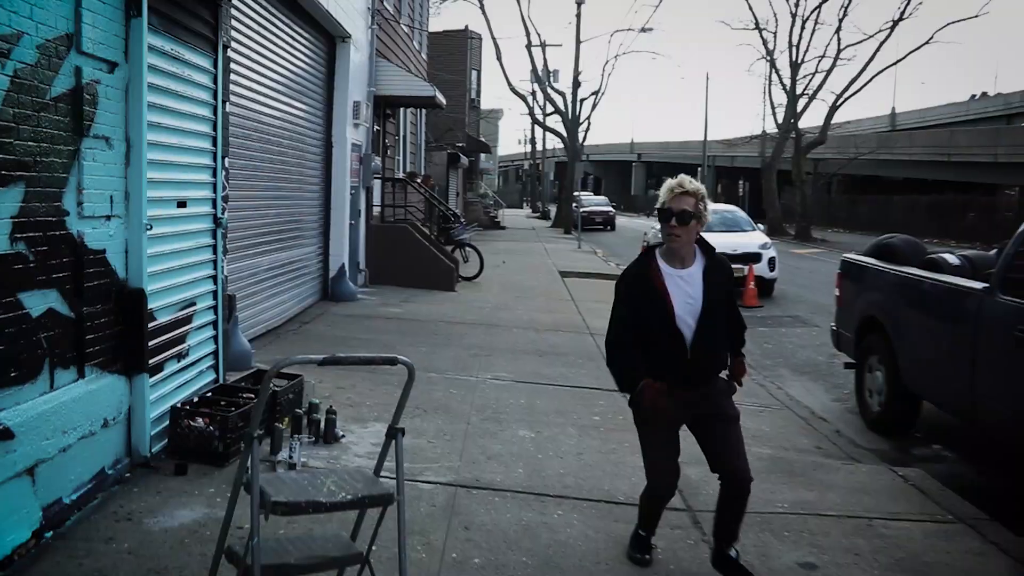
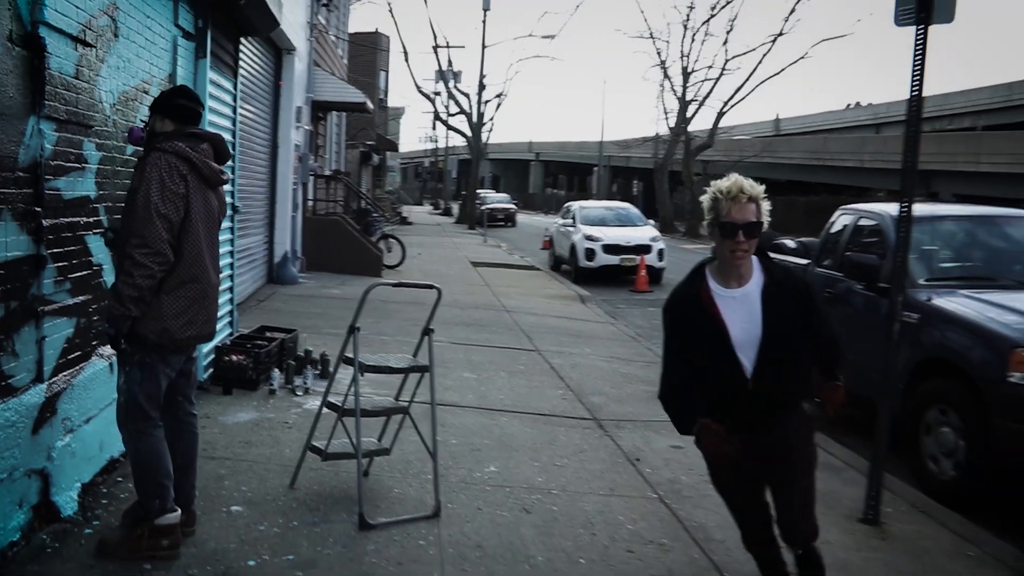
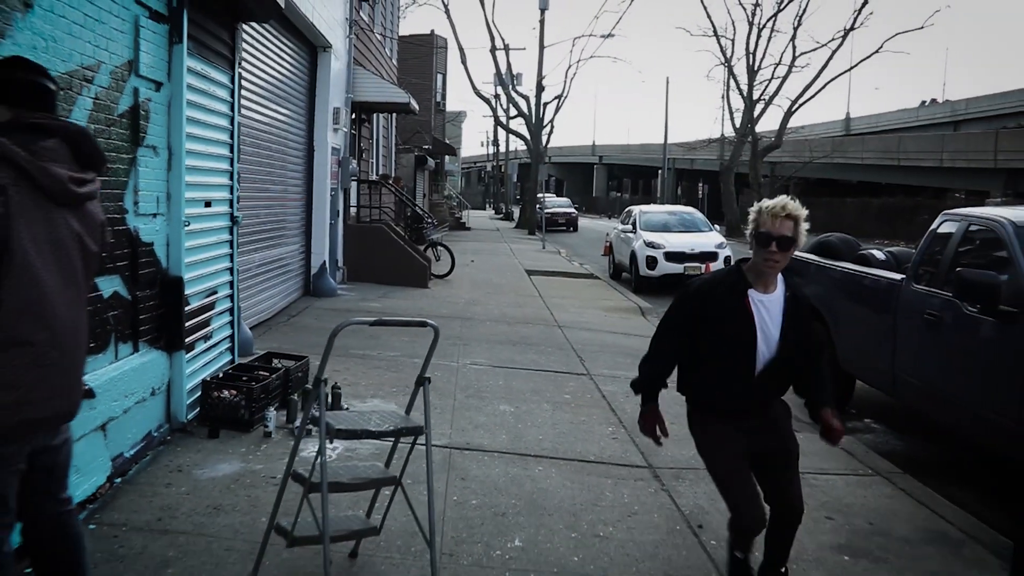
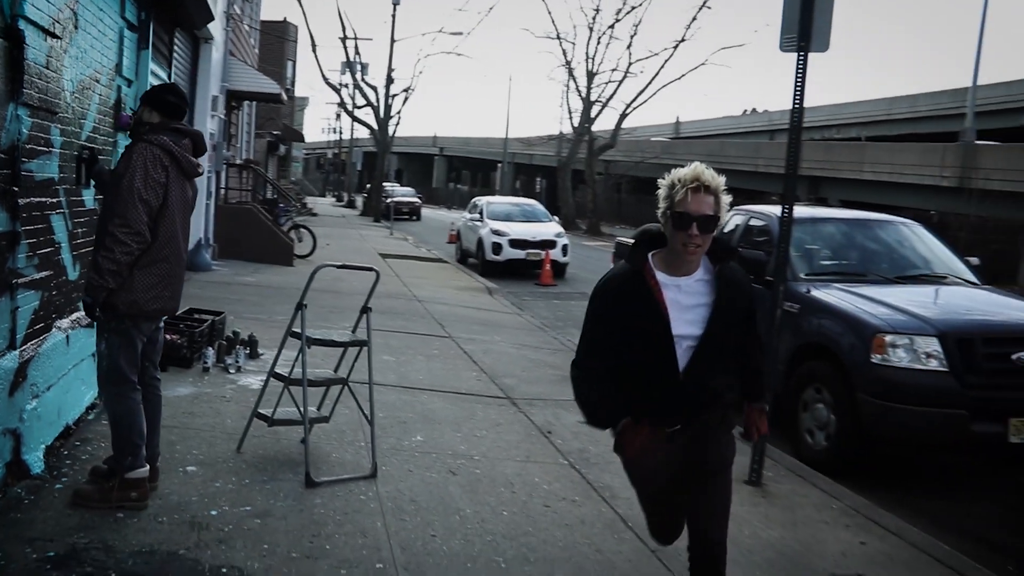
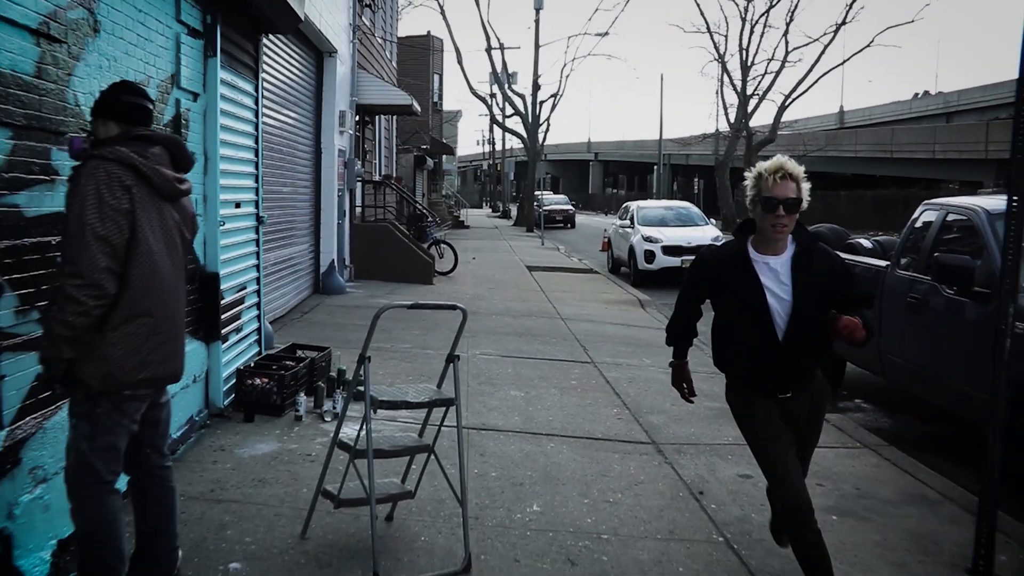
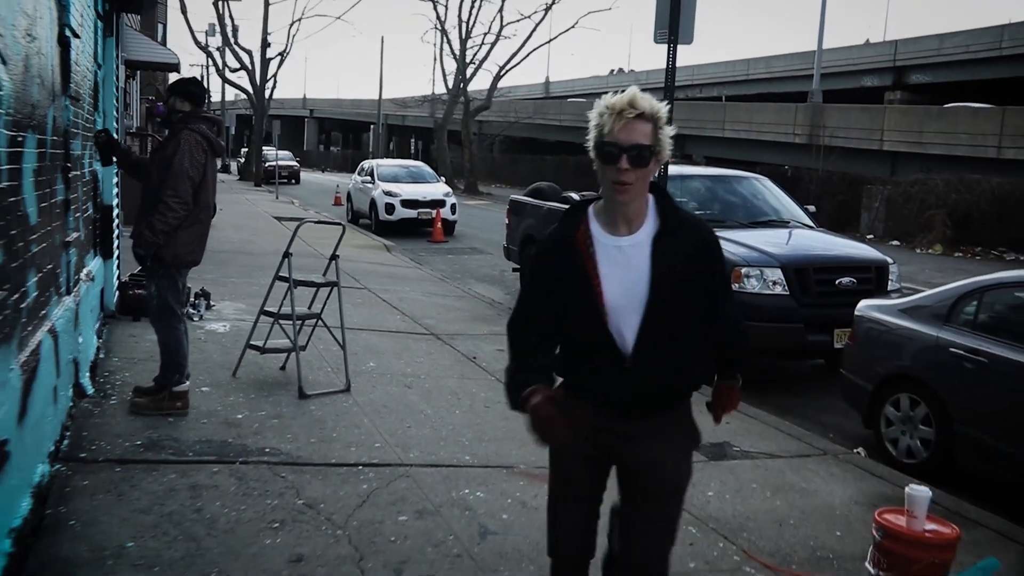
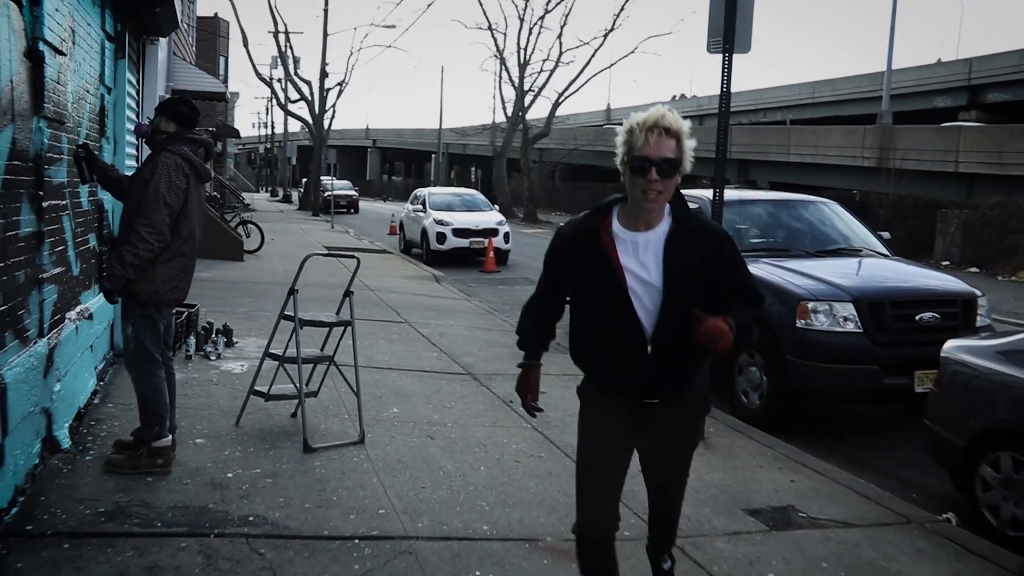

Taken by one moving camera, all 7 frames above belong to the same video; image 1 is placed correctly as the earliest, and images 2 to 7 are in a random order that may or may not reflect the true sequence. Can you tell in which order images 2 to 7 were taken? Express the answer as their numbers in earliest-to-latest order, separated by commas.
3, 5, 2, 4, 7, 6
